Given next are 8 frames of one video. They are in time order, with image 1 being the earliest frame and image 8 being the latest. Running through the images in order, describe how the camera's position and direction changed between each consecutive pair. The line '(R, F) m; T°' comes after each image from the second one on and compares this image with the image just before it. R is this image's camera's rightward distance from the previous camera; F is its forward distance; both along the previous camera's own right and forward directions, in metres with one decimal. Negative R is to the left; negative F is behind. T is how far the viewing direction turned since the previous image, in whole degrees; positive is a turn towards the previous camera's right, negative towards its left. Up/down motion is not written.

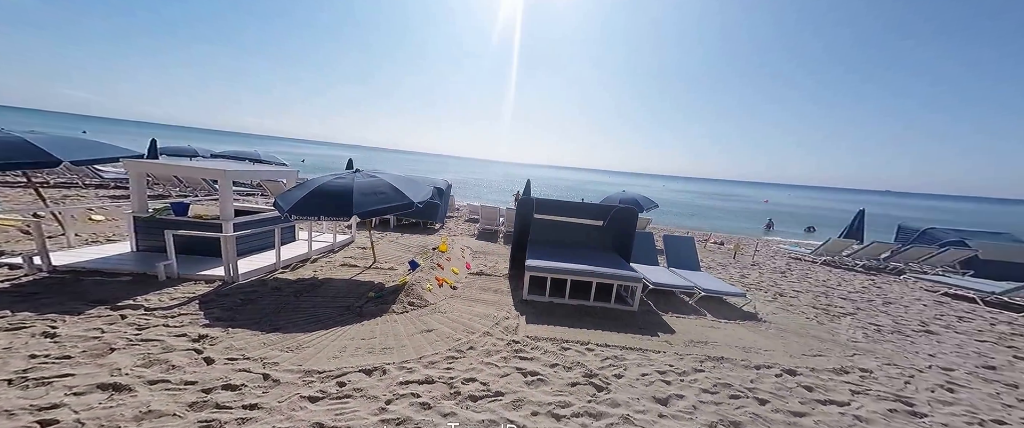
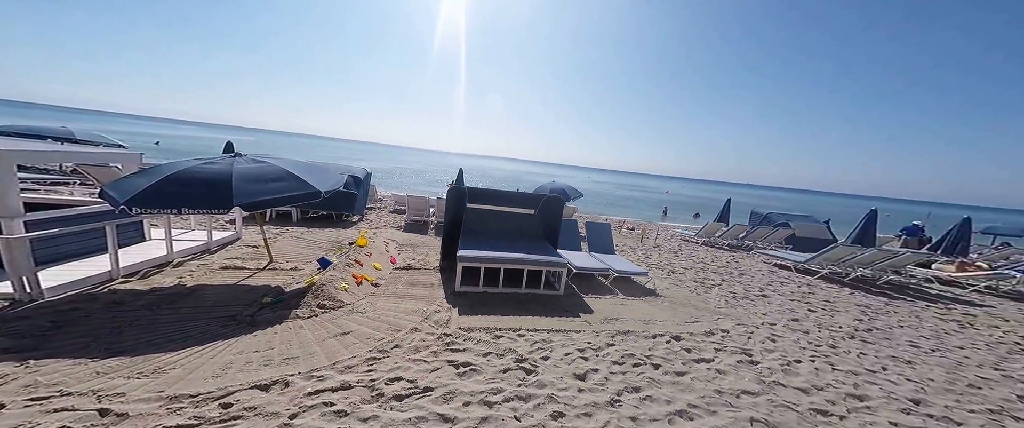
(+0.1, 0.0) m; +12°
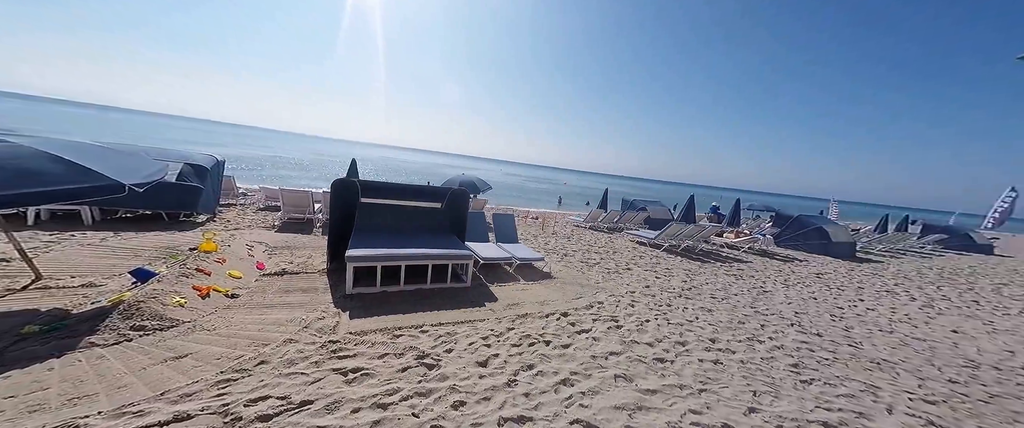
(+0.1, 0.0) m; +17°
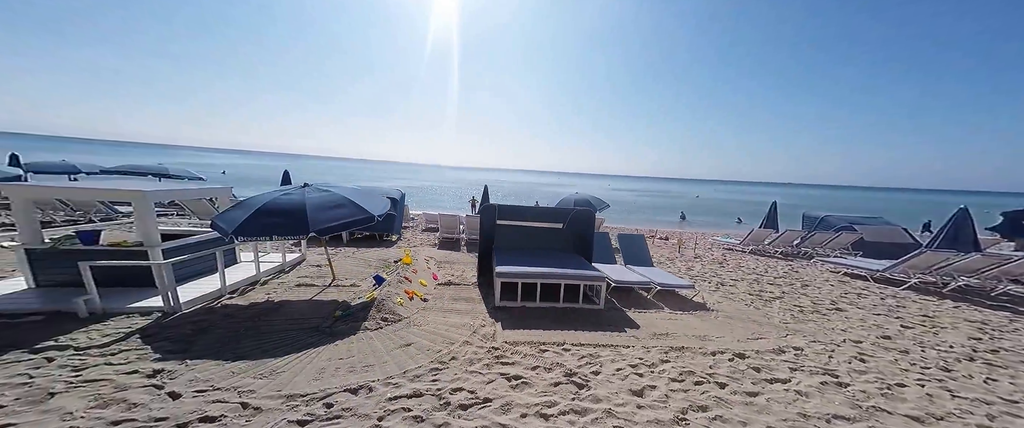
(-0.2, -0.1) m; -21°
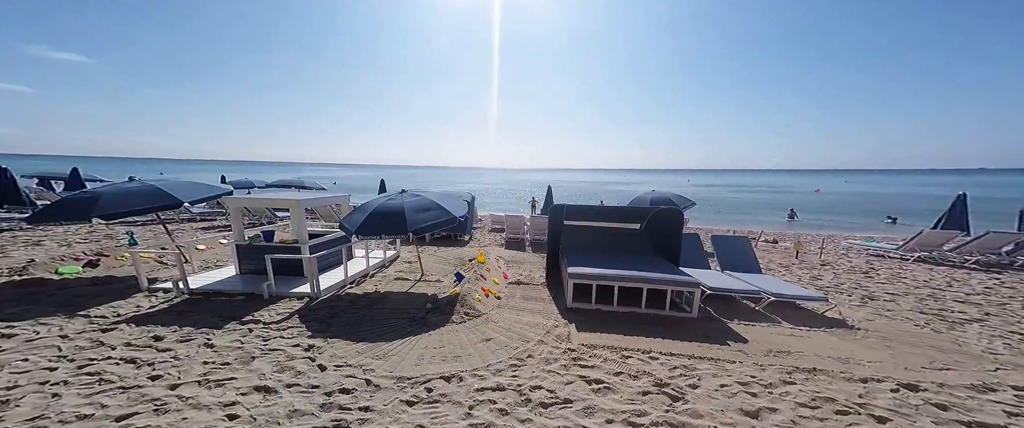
(-0.1, 0.0) m; -11°
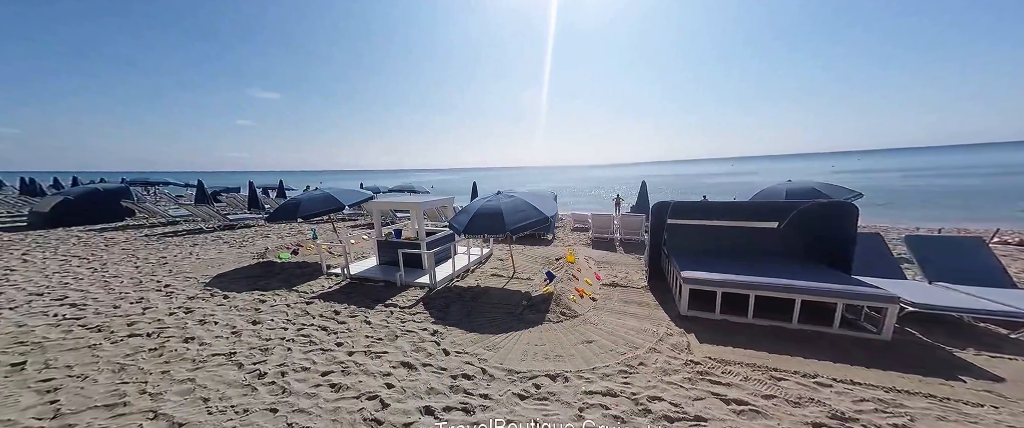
(-0.2, 0.0) m; -15°
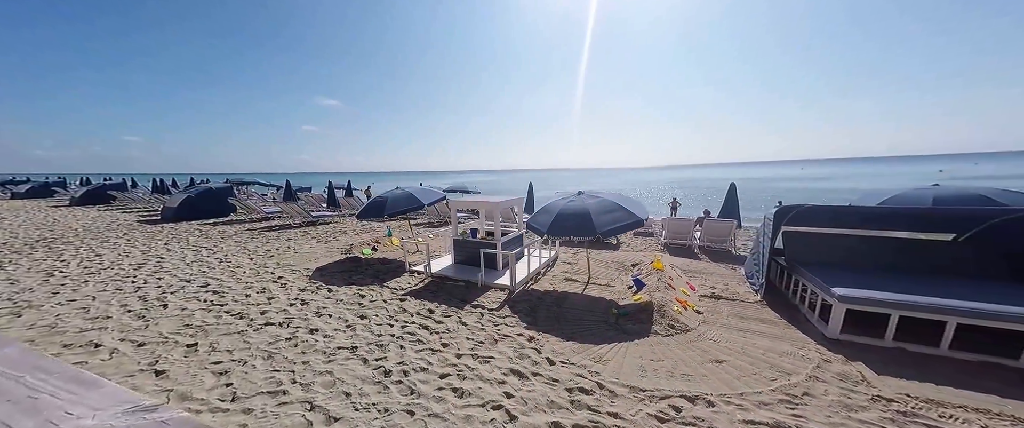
(-0.6, +0.1) m; -9°
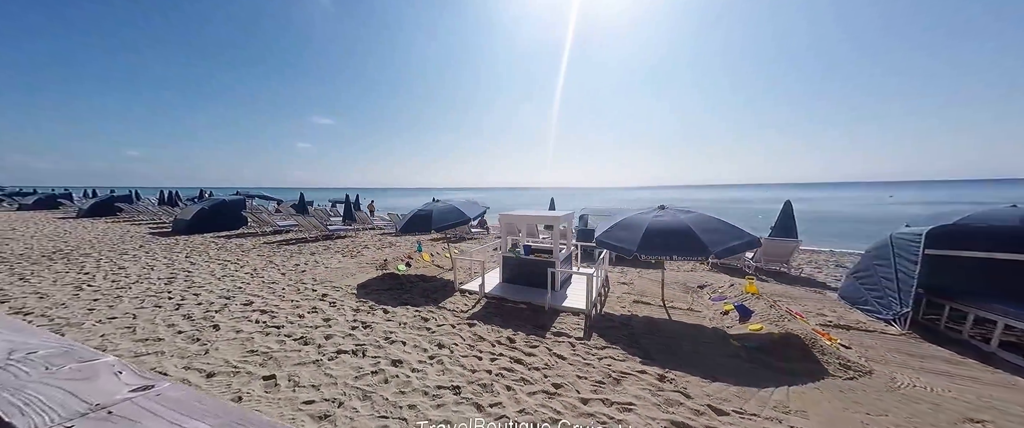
(-1.1, +0.6) m; 0°
